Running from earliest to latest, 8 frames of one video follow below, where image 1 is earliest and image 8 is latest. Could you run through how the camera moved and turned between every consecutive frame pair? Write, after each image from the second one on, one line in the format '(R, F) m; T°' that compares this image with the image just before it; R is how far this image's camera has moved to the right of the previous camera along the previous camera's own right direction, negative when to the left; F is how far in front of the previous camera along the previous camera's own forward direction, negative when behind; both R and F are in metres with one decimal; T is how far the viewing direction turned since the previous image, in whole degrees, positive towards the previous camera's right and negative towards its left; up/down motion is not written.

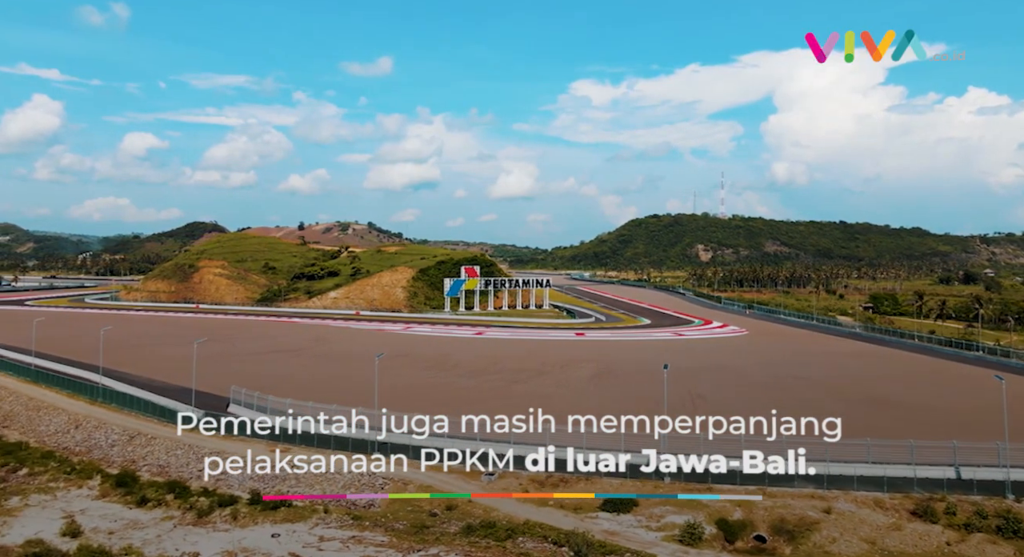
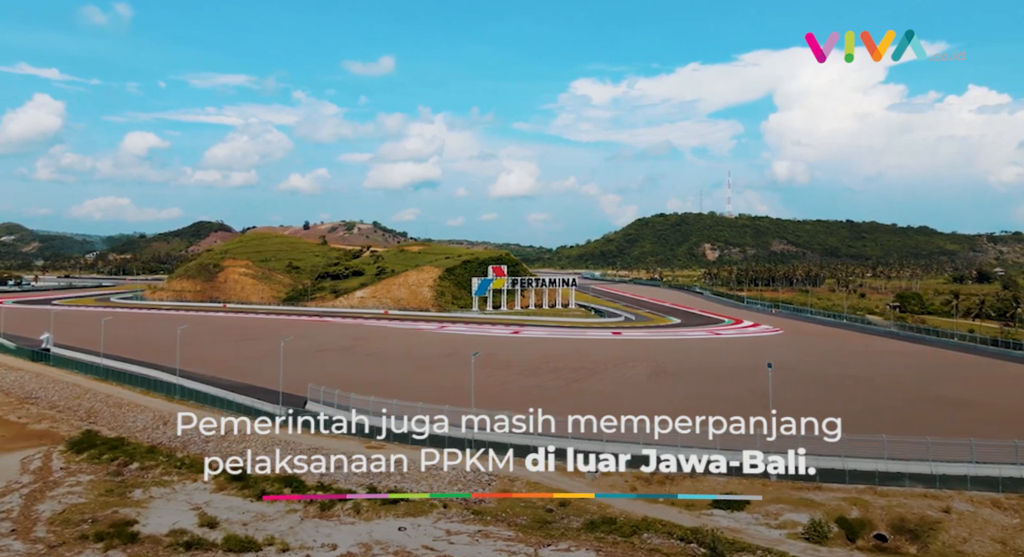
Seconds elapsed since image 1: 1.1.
(-2.5, -0.3) m; -2°
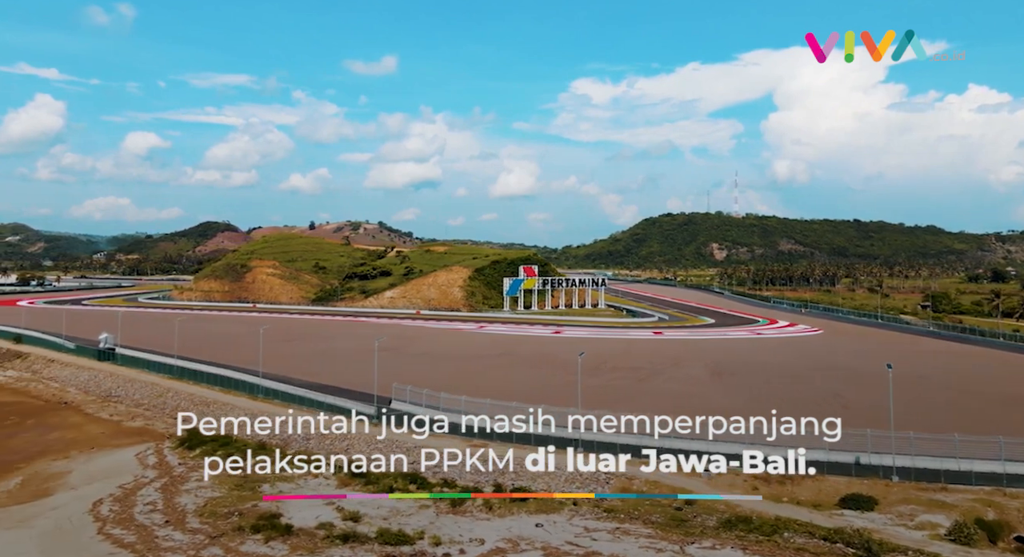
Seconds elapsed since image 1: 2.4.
(-2.9, -0.3) m; -2°
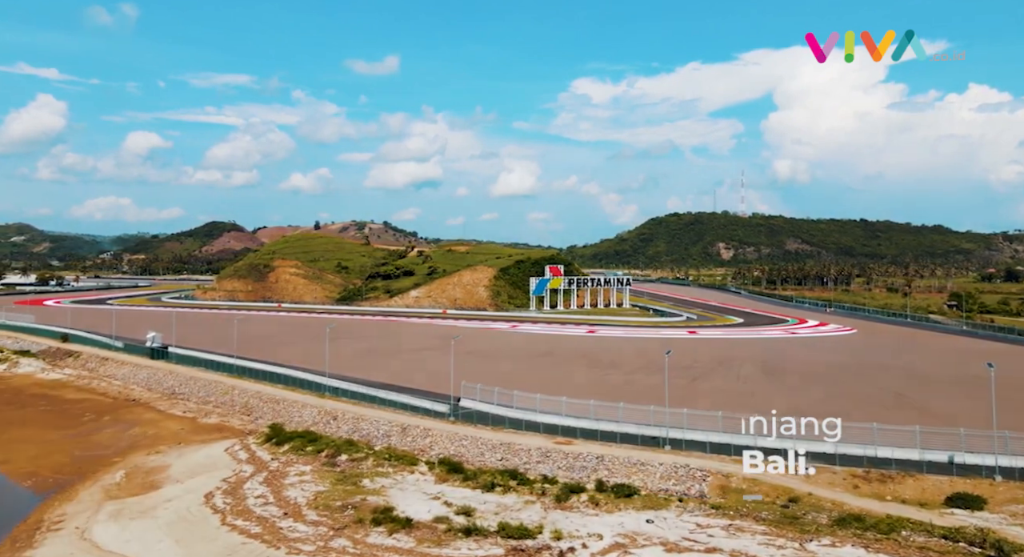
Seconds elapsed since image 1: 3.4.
(-2.4, -0.3) m; -2°
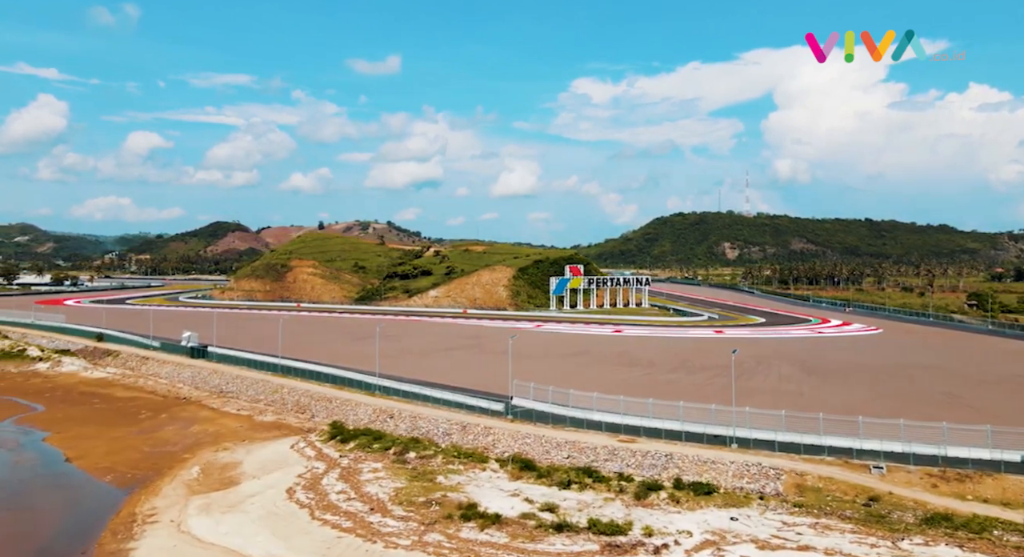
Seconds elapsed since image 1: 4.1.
(-1.8, -0.2) m; -1°
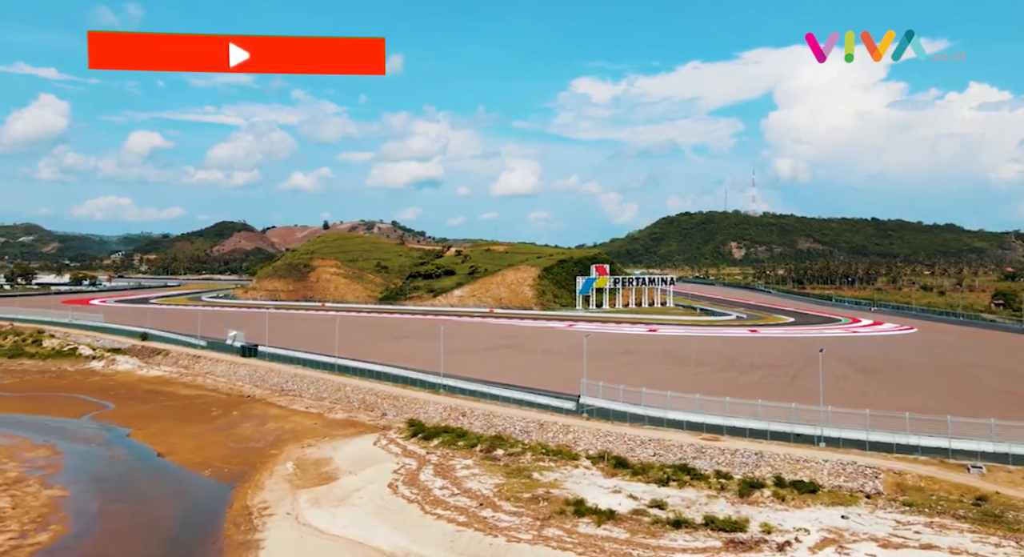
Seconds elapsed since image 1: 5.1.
(-2.4, -0.3) m; -2°
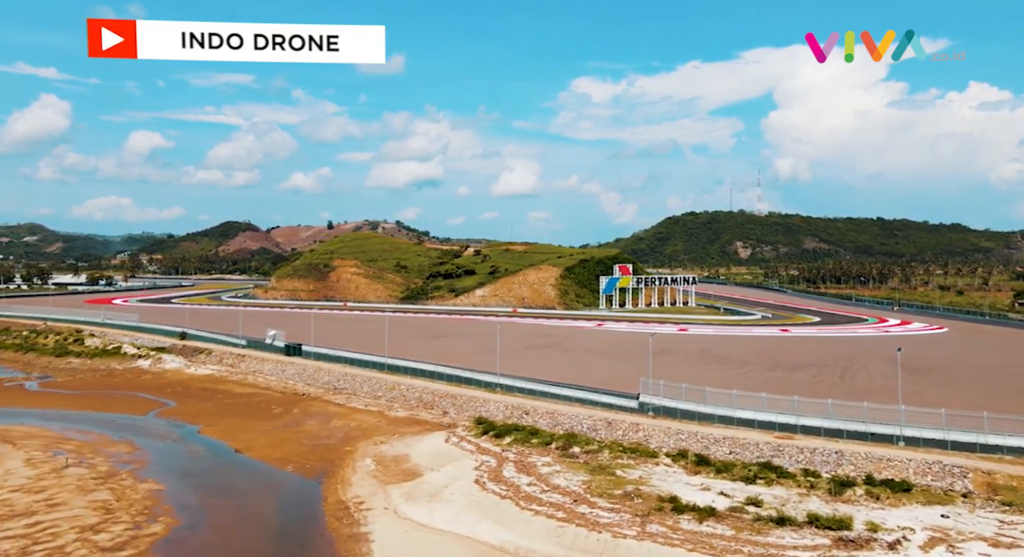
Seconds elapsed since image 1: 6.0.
(-2.1, -0.3) m; -1°
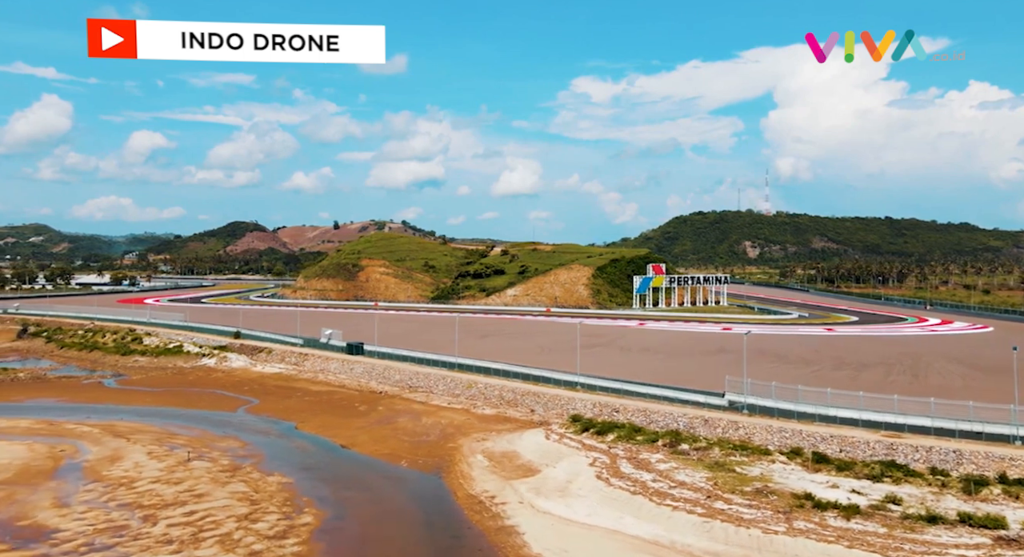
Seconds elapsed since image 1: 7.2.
(-3.1, -0.4) m; -2°
